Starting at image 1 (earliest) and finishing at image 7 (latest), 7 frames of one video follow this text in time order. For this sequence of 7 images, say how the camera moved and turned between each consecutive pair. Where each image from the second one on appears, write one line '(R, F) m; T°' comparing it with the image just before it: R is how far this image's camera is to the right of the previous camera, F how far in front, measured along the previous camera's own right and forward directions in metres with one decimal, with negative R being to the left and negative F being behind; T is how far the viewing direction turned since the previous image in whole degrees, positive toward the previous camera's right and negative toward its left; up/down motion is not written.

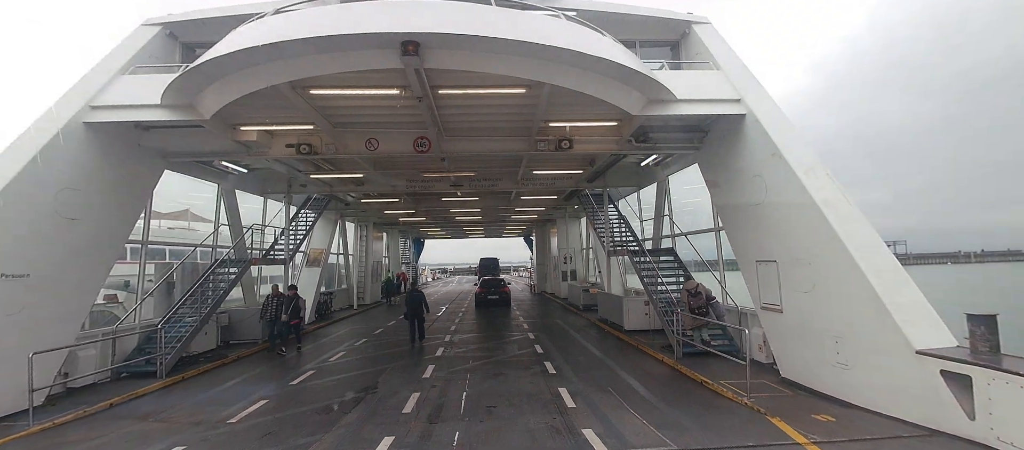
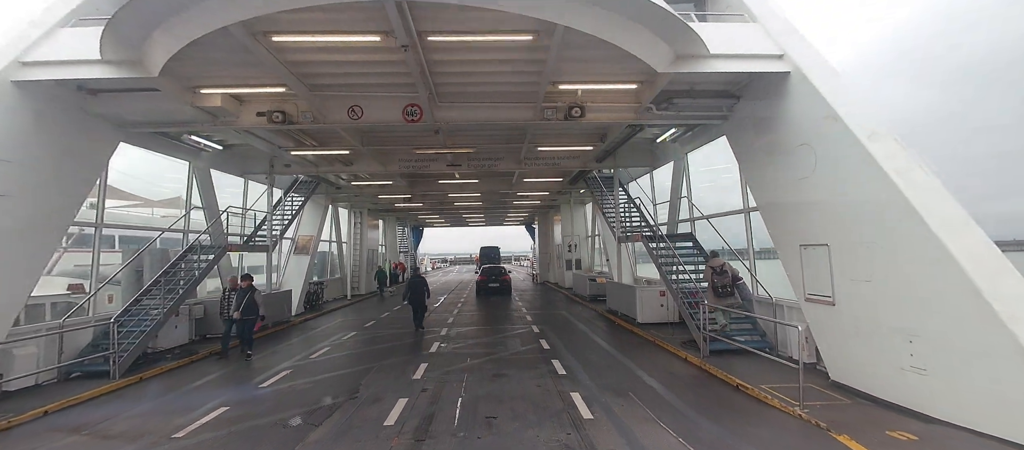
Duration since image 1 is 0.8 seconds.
(-0.1, +1.0) m; 0°
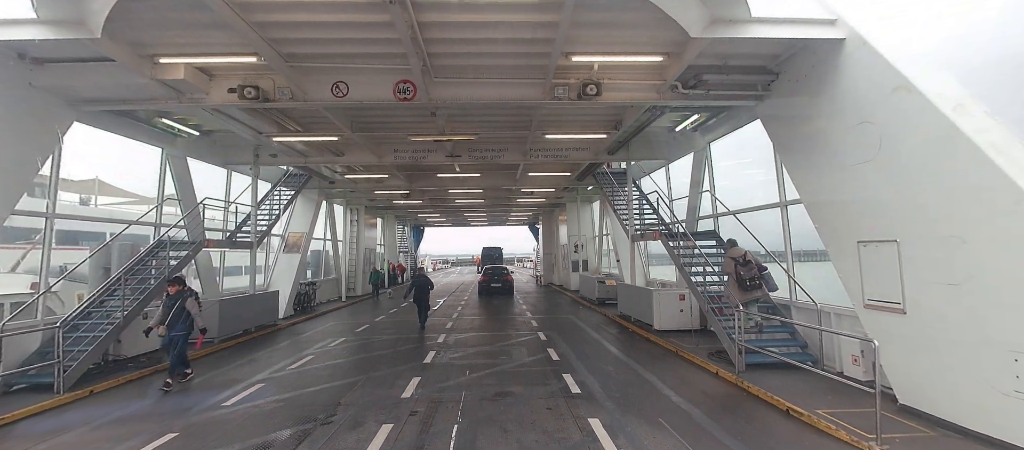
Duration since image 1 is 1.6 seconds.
(-0.1, +0.9) m; 0°
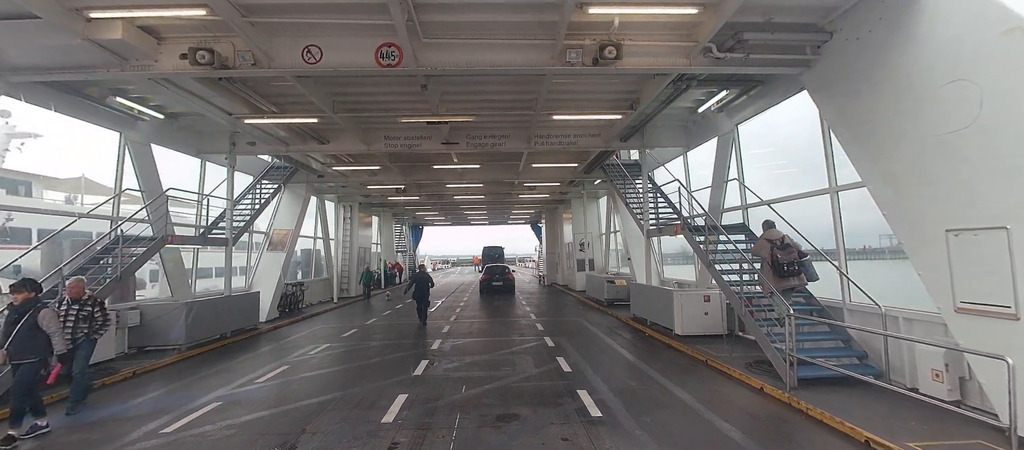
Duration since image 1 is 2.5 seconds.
(0.0, +1.0) m; 0°
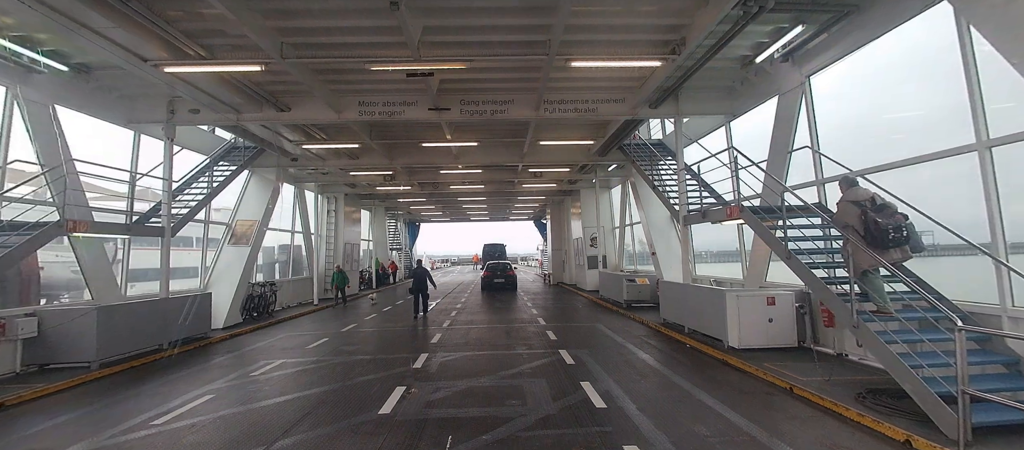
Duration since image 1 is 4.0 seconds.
(-0.1, +1.9) m; 0°
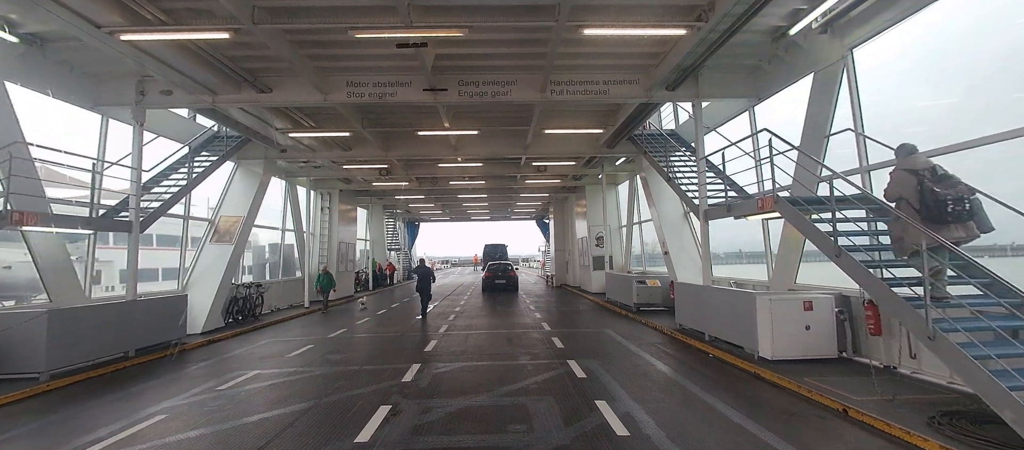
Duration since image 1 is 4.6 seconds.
(0.0, +0.7) m; 0°
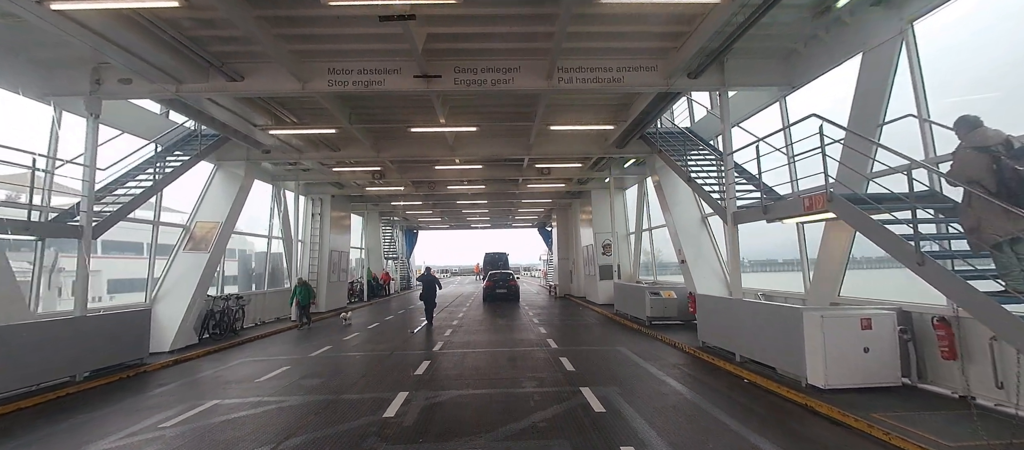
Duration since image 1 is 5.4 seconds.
(0.0, +0.9) m; 0°
